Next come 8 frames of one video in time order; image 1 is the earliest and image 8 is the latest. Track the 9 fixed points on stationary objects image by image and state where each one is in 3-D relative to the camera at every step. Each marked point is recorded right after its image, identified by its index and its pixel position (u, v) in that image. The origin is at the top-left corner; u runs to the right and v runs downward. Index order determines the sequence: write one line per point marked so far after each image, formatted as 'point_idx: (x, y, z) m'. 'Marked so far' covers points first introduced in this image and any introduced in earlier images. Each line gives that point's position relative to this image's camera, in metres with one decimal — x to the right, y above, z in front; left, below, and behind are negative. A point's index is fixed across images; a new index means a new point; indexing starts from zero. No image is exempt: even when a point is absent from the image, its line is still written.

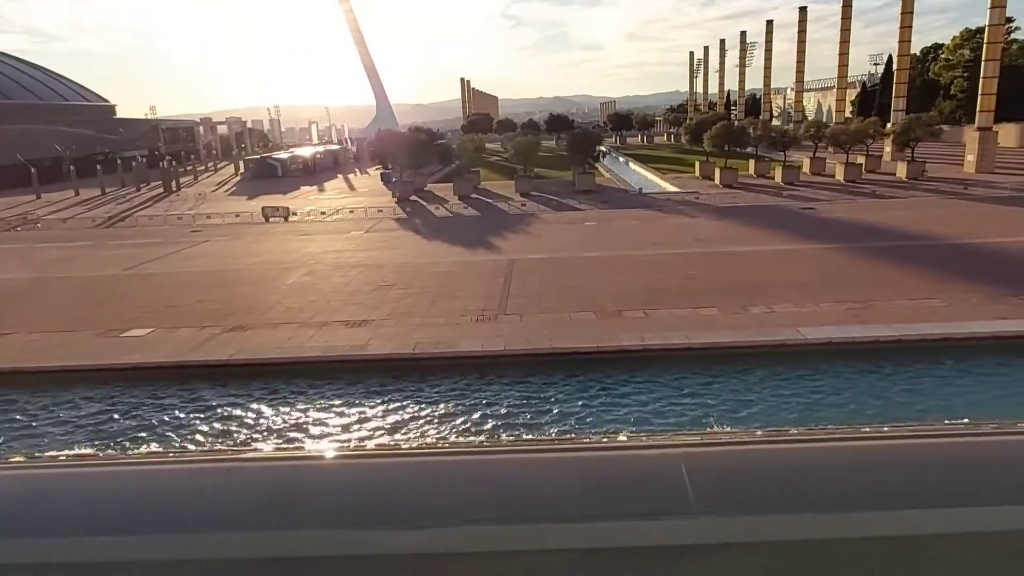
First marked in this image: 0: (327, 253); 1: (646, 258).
0: (-3.5, +0.7, +13.0) m
1: (+2.3, +0.5, +11.6) m
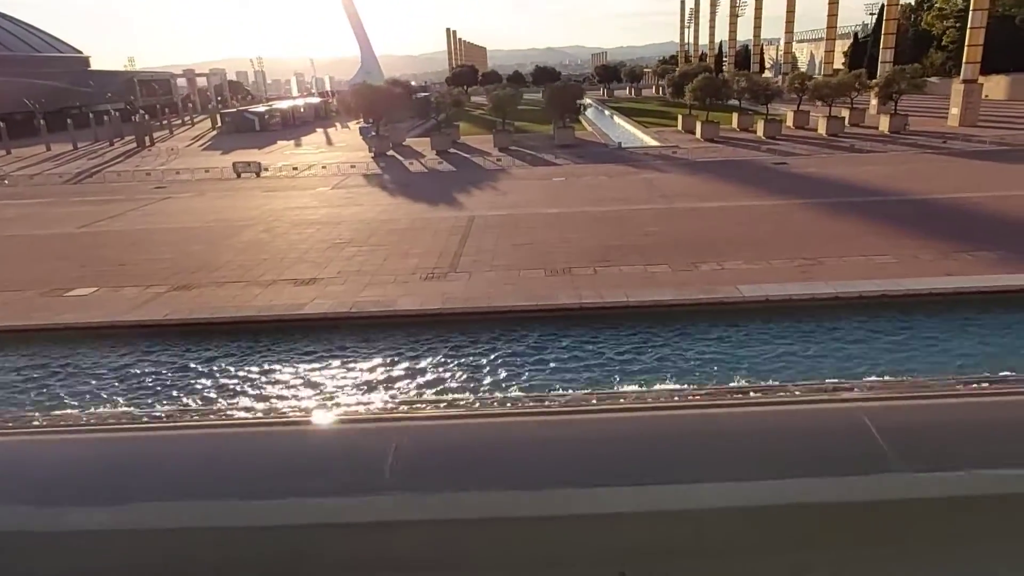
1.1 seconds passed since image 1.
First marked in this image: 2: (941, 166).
0: (-4.2, +1.5, +12.8) m
1: (+1.6, +1.2, +11.5) m
2: (+9.8, +2.8, +15.5) m
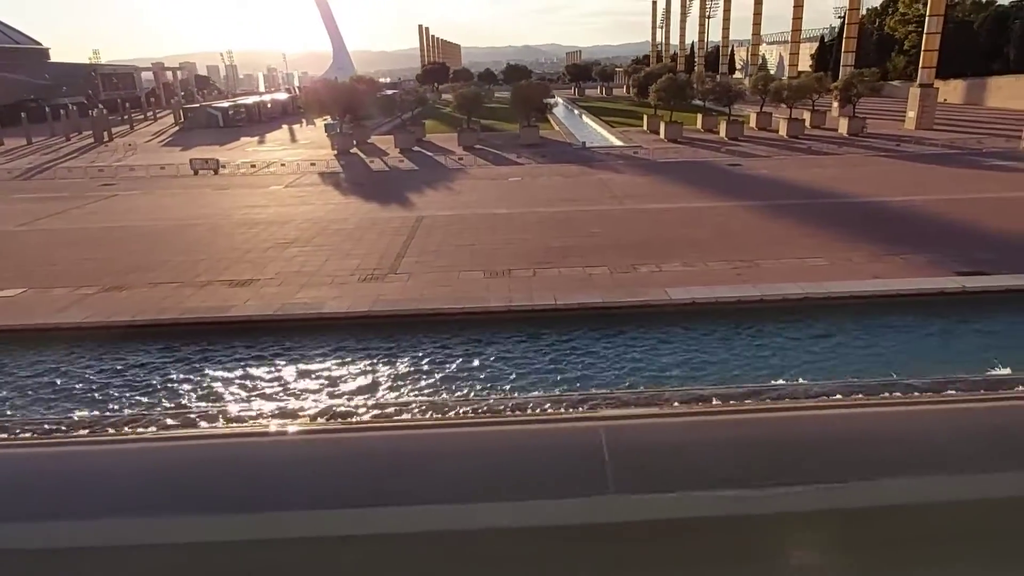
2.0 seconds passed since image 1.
0: (-5.1, +1.5, +12.6) m
1: (+0.7, +1.2, +11.6) m
2: (+8.8, +2.8, +15.8) m
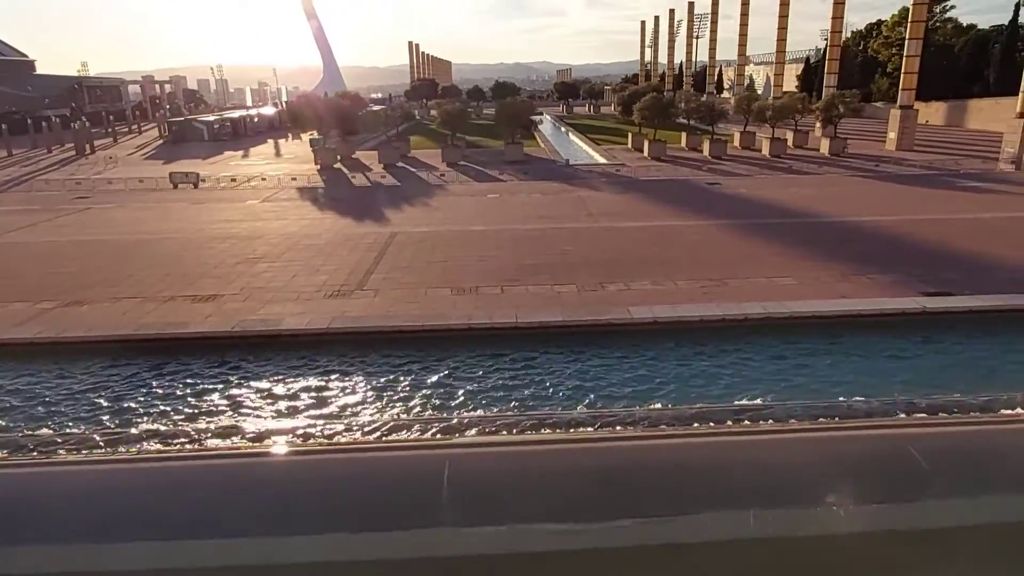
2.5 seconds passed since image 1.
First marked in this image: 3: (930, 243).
0: (-5.6, +1.2, +12.6) m
1: (+0.3, +0.9, +11.5) m
2: (+8.3, +2.3, +15.9) m
3: (+6.6, +0.7, +10.7) m
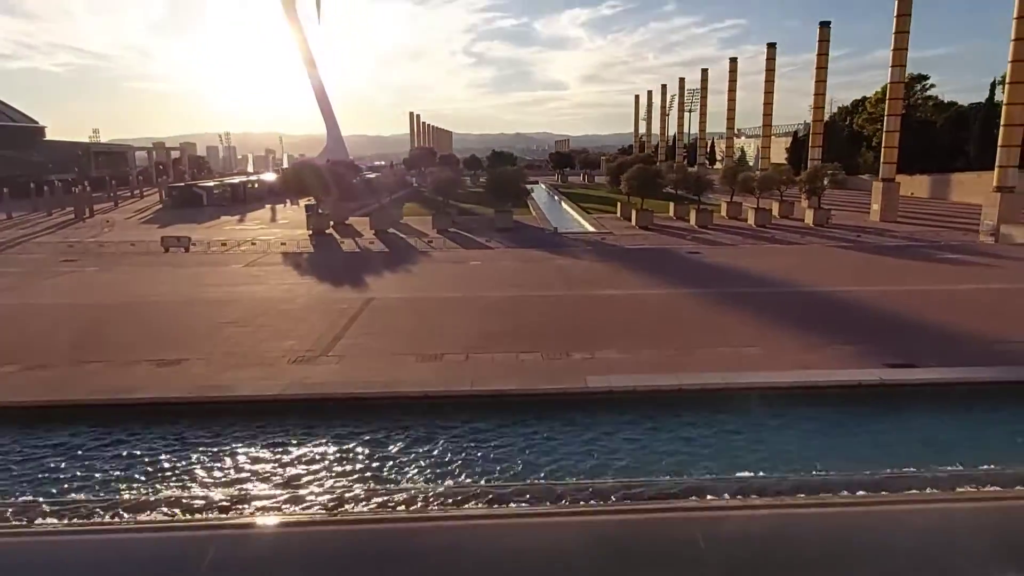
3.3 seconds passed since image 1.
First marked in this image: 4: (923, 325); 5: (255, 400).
0: (-6.0, 0.0, +12.7) m
1: (-0.1, -0.2, +11.6) m
2: (+7.9, +0.7, +16.1) m
3: (+6.2, -0.4, +10.8) m
4: (+6.2, -0.6, +10.2) m
5: (-2.6, -1.2, +7.0) m
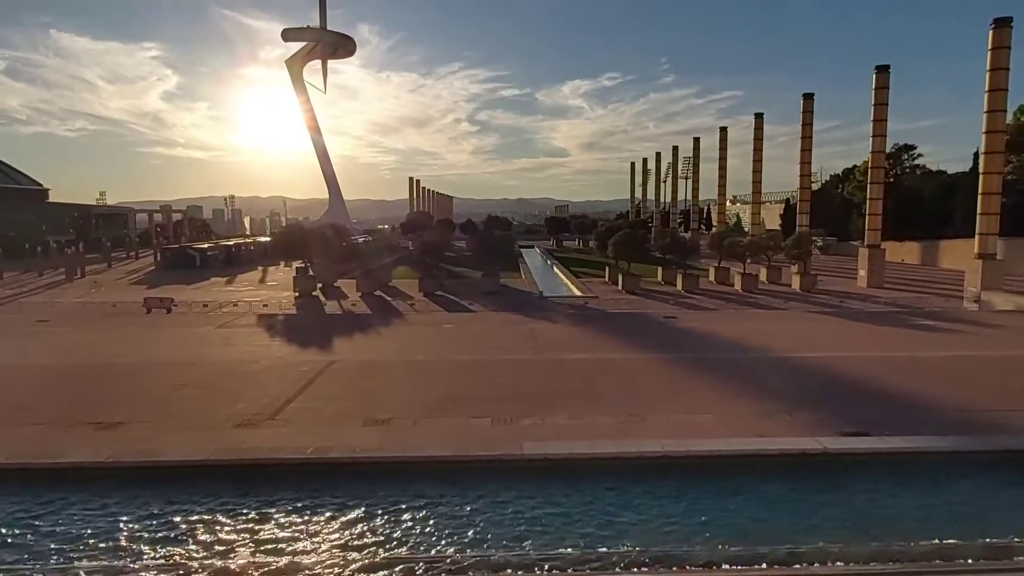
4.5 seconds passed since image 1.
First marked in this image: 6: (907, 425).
0: (-6.6, -1.1, +12.7) m
1: (-0.8, -1.3, +11.5) m
2: (+7.3, -0.9, +16.0) m
3: (+5.5, -1.5, +10.7) m
4: (+5.6, -1.5, +10.0) m
5: (-3.3, -1.8, +6.8) m
6: (+5.0, -1.7, +8.5) m
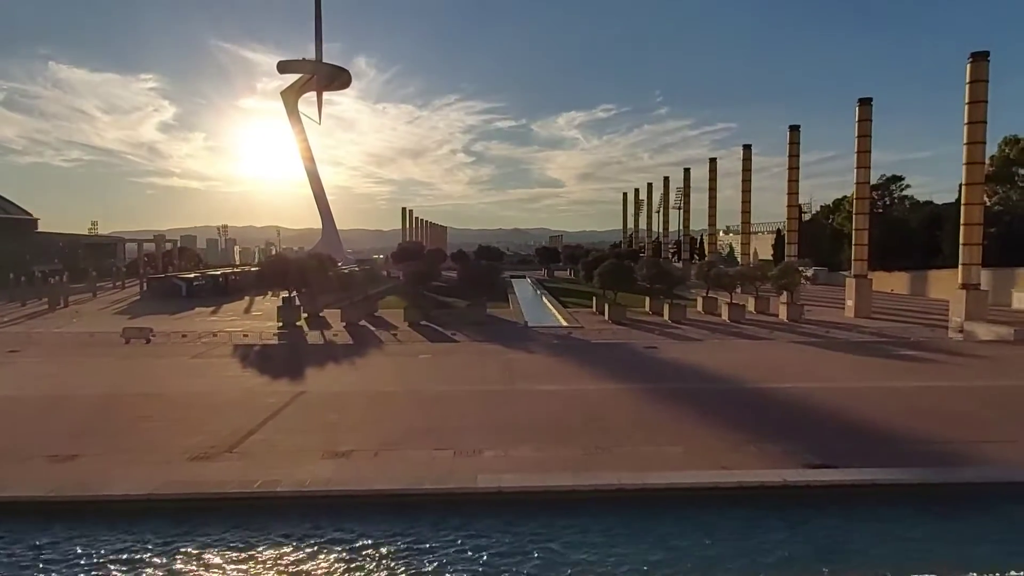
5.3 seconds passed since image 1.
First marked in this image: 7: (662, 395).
0: (-7.1, -1.7, +12.5) m
1: (-1.2, -1.8, +11.4) m
2: (+6.8, -1.6, +15.9) m
3: (+5.1, -1.9, +10.5) m
4: (+5.1, -2.0, +9.9) m
5: (-3.8, -2.1, +6.6) m
6: (+4.5, -2.1, +8.3) m
7: (+2.5, -1.8, +11.4) m
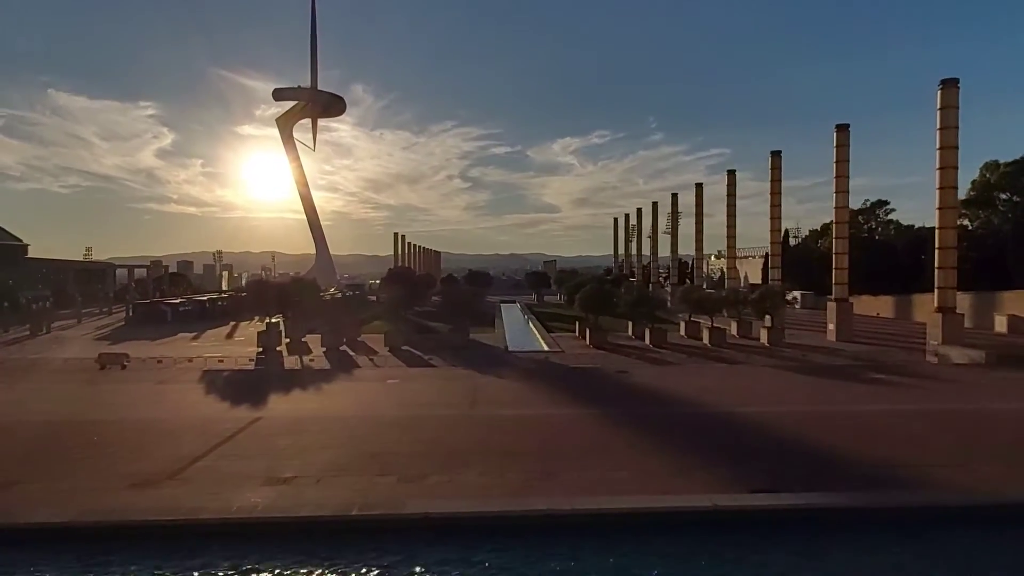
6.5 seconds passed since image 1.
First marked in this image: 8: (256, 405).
0: (-7.8, -2.1, +12.4) m
1: (-1.9, -2.2, +11.3) m
2: (+6.1, -2.2, +15.9) m
3: (+4.4, -2.3, +10.5) m
4: (+4.4, -2.3, +9.8) m
5: (-4.5, -2.3, +6.6) m
6: (+3.8, -2.4, +8.3) m
7: (+1.8, -2.2, +11.3) m
8: (-4.7, -2.2, +12.5) m
